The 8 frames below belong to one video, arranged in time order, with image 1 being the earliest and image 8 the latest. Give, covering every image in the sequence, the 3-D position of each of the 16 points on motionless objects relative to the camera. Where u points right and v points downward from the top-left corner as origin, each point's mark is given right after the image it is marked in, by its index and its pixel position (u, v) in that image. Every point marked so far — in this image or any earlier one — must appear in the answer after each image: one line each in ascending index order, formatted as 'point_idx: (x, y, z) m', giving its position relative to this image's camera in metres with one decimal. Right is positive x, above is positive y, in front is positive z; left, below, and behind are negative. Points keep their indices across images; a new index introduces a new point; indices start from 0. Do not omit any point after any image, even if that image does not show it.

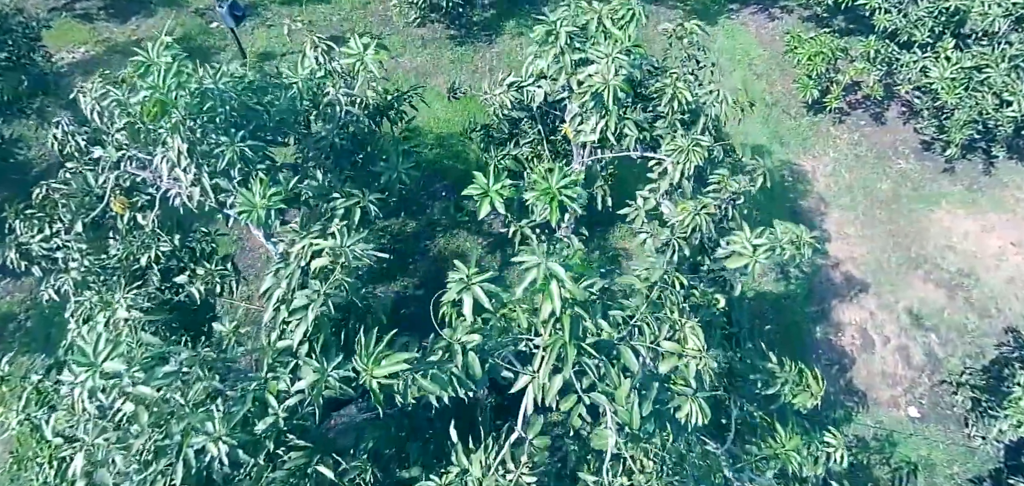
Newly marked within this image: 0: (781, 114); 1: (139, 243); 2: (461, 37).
0: (+3.2, +1.5, +7.2) m
1: (-2.0, 0.0, +3.3) m
2: (-0.6, +2.5, +7.4) m
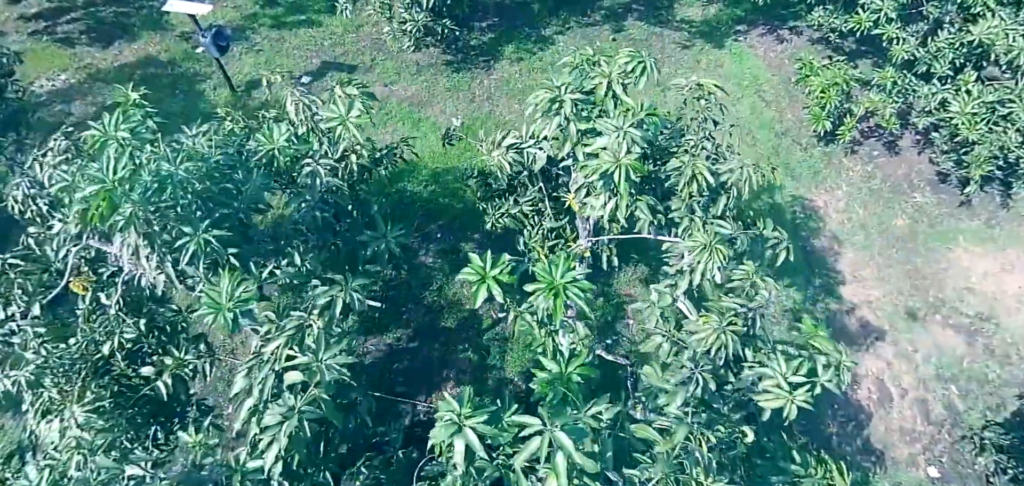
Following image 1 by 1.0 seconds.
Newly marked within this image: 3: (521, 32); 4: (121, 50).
0: (+3.2, +1.1, +6.9) m
1: (-2.0, -0.4, +3.0) m
2: (-0.6, +2.1, +7.1) m
3: (+0.1, +2.6, +7.5) m
4: (-4.6, +2.3, +7.1) m
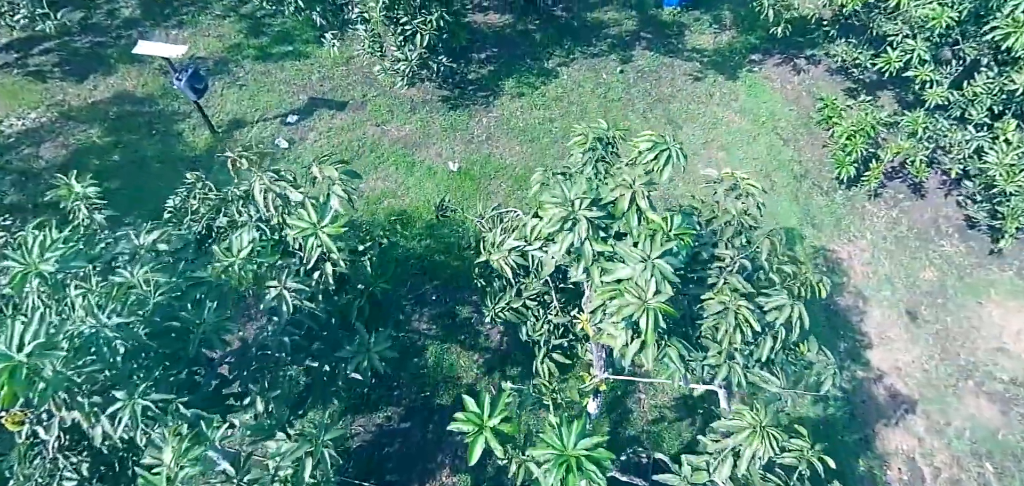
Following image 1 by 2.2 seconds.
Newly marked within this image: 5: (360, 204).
0: (+3.2, +0.6, +6.5) m
1: (-2.0, -1.0, +2.6) m
2: (-0.6, +1.6, +6.6) m
3: (+0.1, +2.1, +7.0) m
4: (-4.6, +1.8, +6.7) m
5: (-1.5, +0.4, +5.8) m
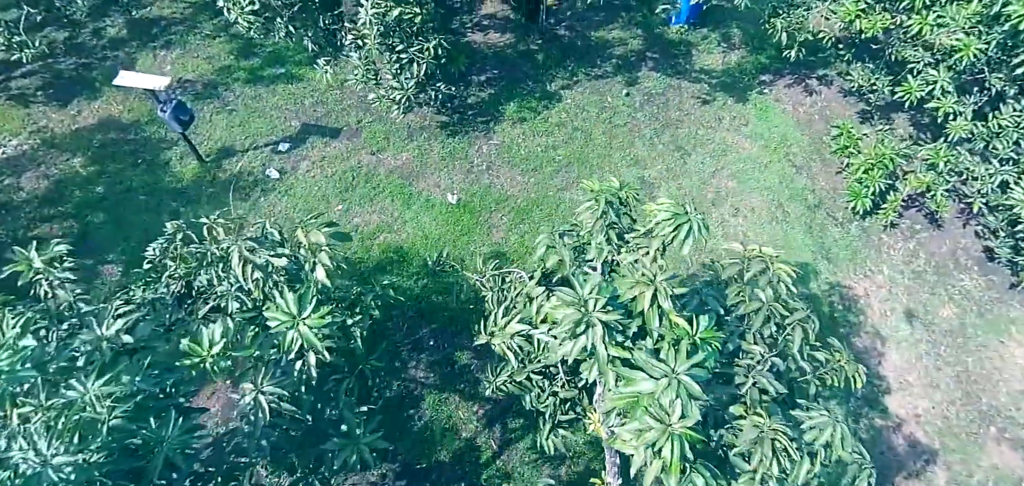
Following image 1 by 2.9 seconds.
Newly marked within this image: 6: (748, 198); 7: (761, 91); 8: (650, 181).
0: (+3.2, +0.3, +6.2) m
1: (-2.0, -1.4, +2.3) m
2: (-0.6, +1.2, +6.3) m
3: (+0.1, +1.8, +6.7) m
4: (-4.6, +1.4, +6.4) m
5: (-1.4, 0.0, +5.5) m
6: (+2.4, +0.5, +6.2) m
7: (+3.0, +1.8, +7.2) m
8: (+1.4, +0.6, +6.1) m
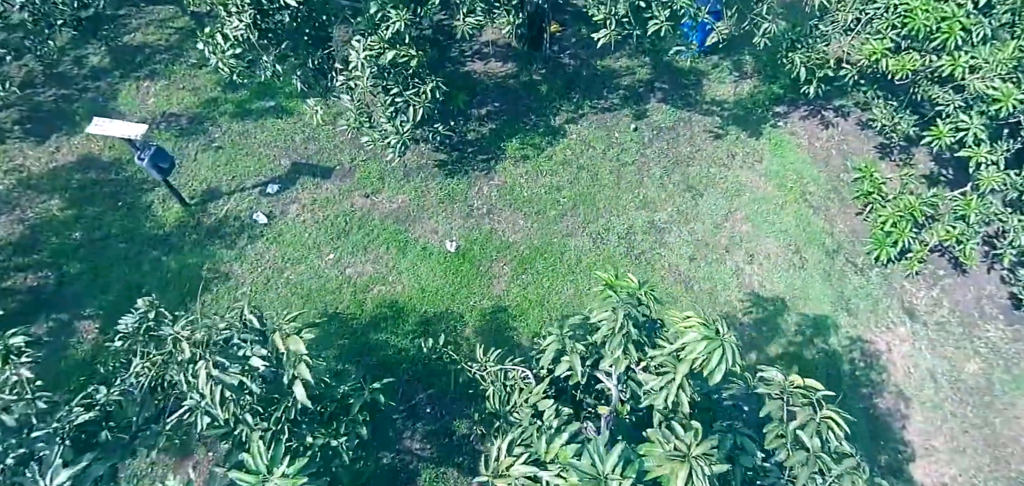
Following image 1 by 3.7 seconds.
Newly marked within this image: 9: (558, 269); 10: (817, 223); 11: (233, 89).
0: (+3.2, -0.2, +5.9) m
1: (-2.0, -1.8, +2.0) m
2: (-0.6, +0.8, +6.0) m
3: (+0.2, +1.3, +6.4) m
4: (-4.6, +1.0, +6.0) m
5: (-1.4, -0.4, +5.2) m
6: (+2.4, 0.0, +5.9) m
7: (+3.0, +1.4, +6.8) m
8: (+1.4, +0.2, +5.8) m
9: (+0.4, -0.2, +5.4) m
10: (+3.1, +0.2, +6.1) m
11: (-3.0, +1.6, +6.4) m
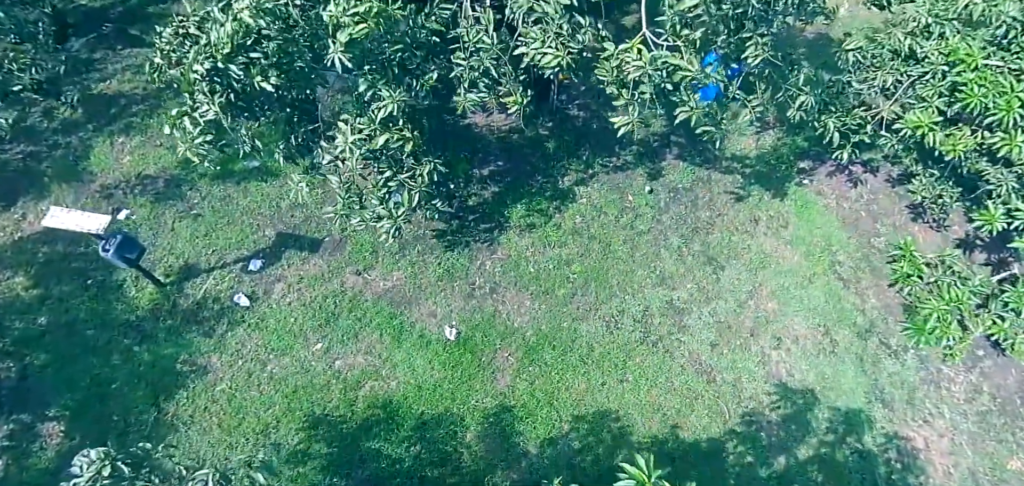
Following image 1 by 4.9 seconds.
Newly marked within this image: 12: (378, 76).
0: (+3.3, -0.9, +5.4) m
1: (-2.0, -2.6, +1.6) m
2: (-0.5, +0.1, +5.5) m
3: (+0.2, +0.6, +5.9) m
4: (-4.5, +0.3, +5.5) m
5: (-1.4, -1.2, +4.7) m
6: (+2.5, -0.7, +5.4) m
7: (+3.0, +0.6, +6.3) m
8: (+1.5, -0.5, +5.3) m
9: (+0.5, -1.0, +5.0) m
10: (+3.1, -0.5, +5.6) m
11: (-2.9, +0.9, +5.9) m
12: (-0.9, +1.1, +4.1) m
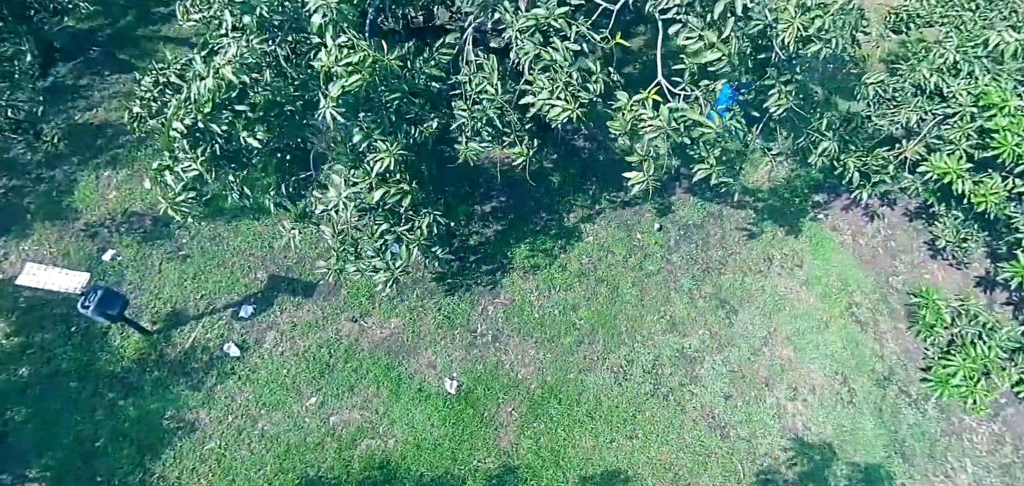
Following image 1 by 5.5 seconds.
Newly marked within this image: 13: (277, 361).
0: (+3.3, -1.3, +5.2) m
1: (-1.9, -3.0, +1.3) m
2: (-0.5, -0.3, +5.3) m
3: (+0.2, +0.2, +5.7) m
4: (-4.5, -0.1, +5.3) m
5: (-1.3, -1.5, +4.5) m
6: (+2.5, -1.1, +5.2) m
7: (+3.1, +0.3, +6.1) m
8: (+1.5, -0.9, +5.1) m
9: (+0.5, -1.3, +4.7) m
10: (+3.2, -0.9, +5.4) m
11: (-2.9, +0.6, +5.6) m
12: (-0.9, +0.7, +3.8) m
13: (-1.9, -0.9, +4.8) m
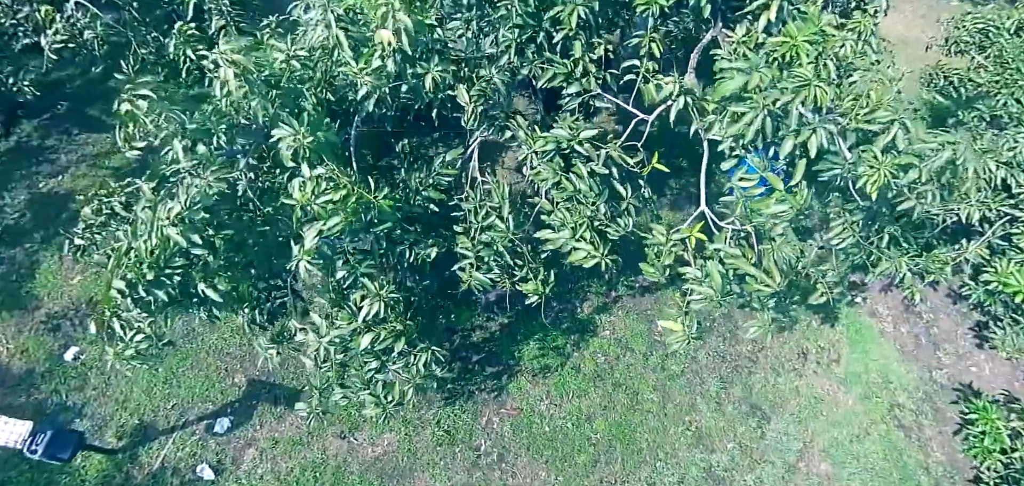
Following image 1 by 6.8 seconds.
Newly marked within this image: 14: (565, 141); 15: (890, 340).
0: (+3.4, -2.1, +4.7) m
1: (-1.9, -3.9, +0.9) m
2: (-0.5, -1.1, +4.7) m
3: (+0.3, -0.6, +5.1) m
4: (-4.4, -0.9, +4.8) m
5: (-1.3, -2.3, +4.0) m
6: (+2.6, -1.9, +4.6) m
7: (+3.1, -0.5, +5.5) m
8: (+1.6, -1.7, +4.6) m
9: (+0.5, -2.1, +4.2) m
10: (+3.2, -1.7, +4.9) m
11: (-2.8, -0.2, +5.1) m
12: (-0.8, -0.1, +3.2) m
13: (-1.8, -1.7, +4.3) m
14: (+0.3, +0.5, +3.0) m
15: (+3.4, -0.9, +5.4) m
